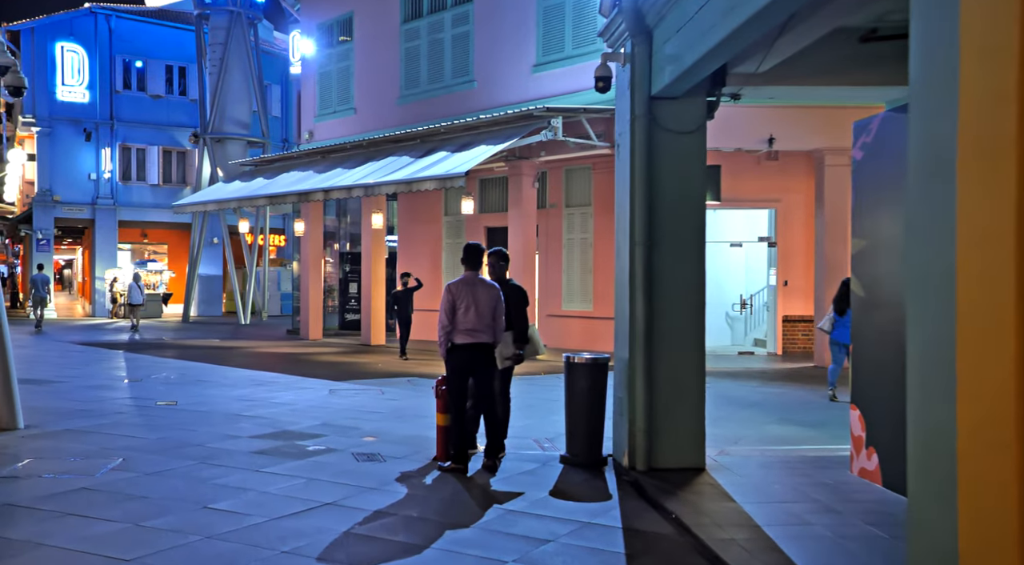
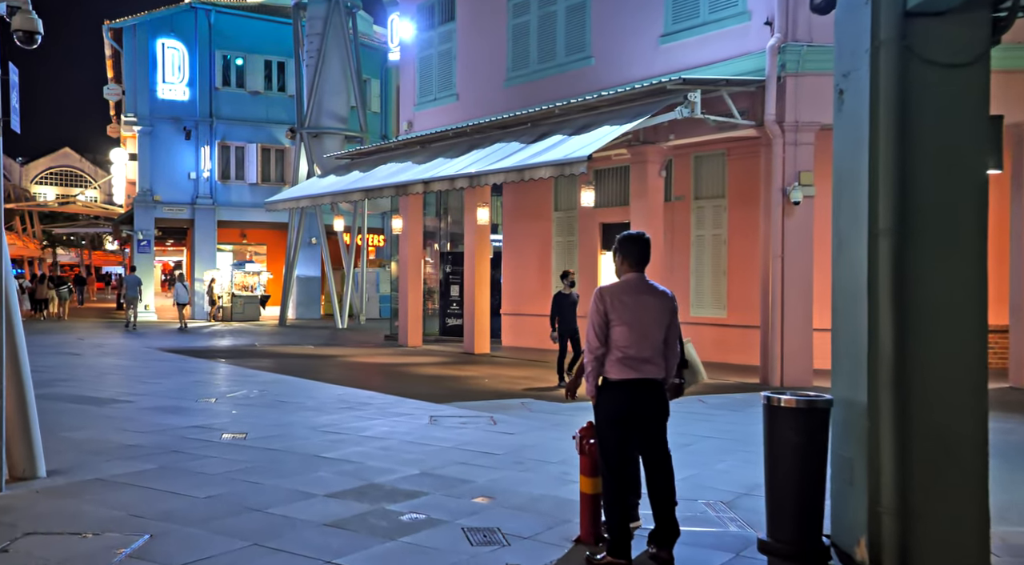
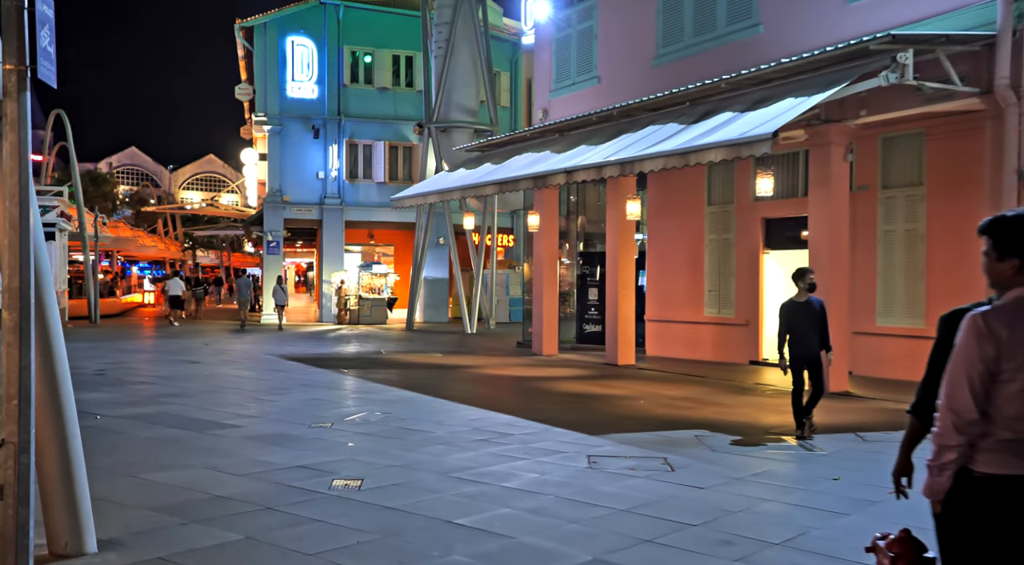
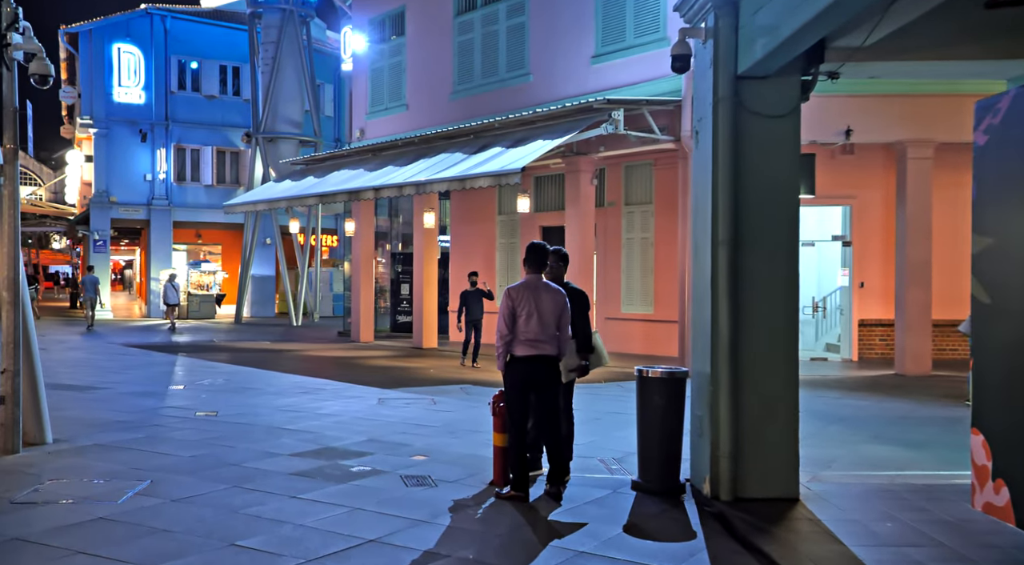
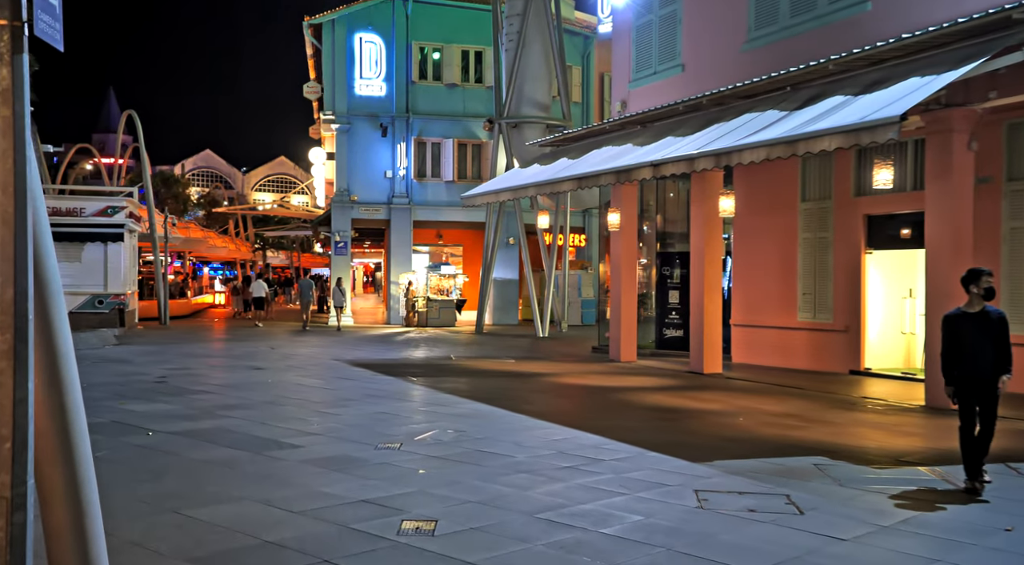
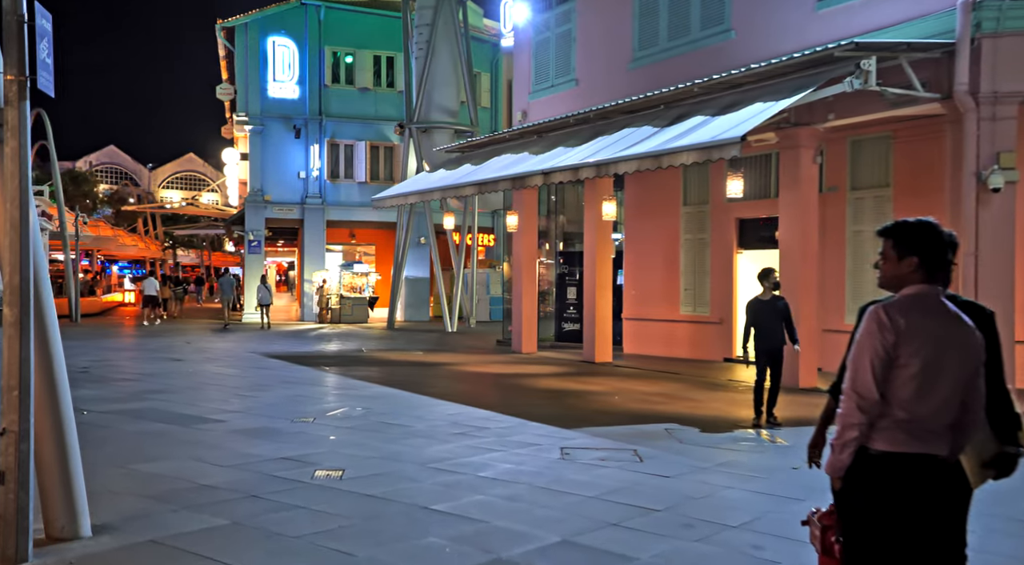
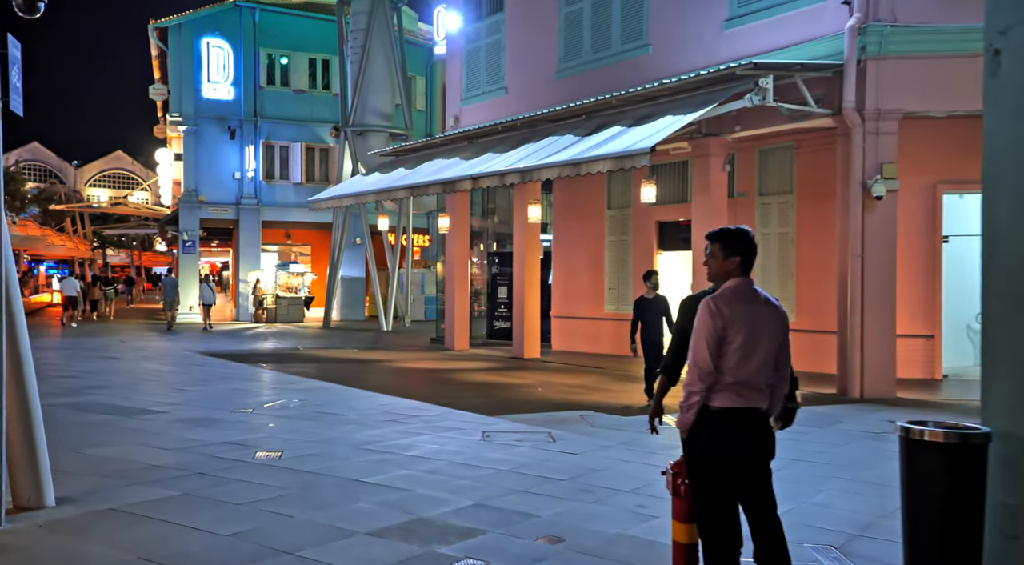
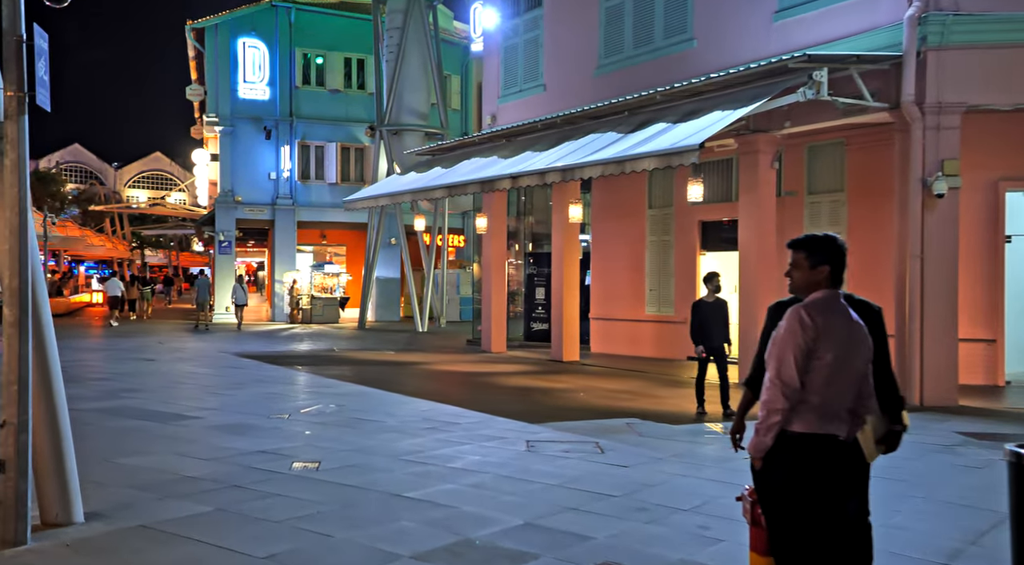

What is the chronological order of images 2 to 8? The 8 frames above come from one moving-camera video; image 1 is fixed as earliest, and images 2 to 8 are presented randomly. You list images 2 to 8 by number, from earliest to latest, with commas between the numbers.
4, 2, 7, 8, 6, 3, 5
